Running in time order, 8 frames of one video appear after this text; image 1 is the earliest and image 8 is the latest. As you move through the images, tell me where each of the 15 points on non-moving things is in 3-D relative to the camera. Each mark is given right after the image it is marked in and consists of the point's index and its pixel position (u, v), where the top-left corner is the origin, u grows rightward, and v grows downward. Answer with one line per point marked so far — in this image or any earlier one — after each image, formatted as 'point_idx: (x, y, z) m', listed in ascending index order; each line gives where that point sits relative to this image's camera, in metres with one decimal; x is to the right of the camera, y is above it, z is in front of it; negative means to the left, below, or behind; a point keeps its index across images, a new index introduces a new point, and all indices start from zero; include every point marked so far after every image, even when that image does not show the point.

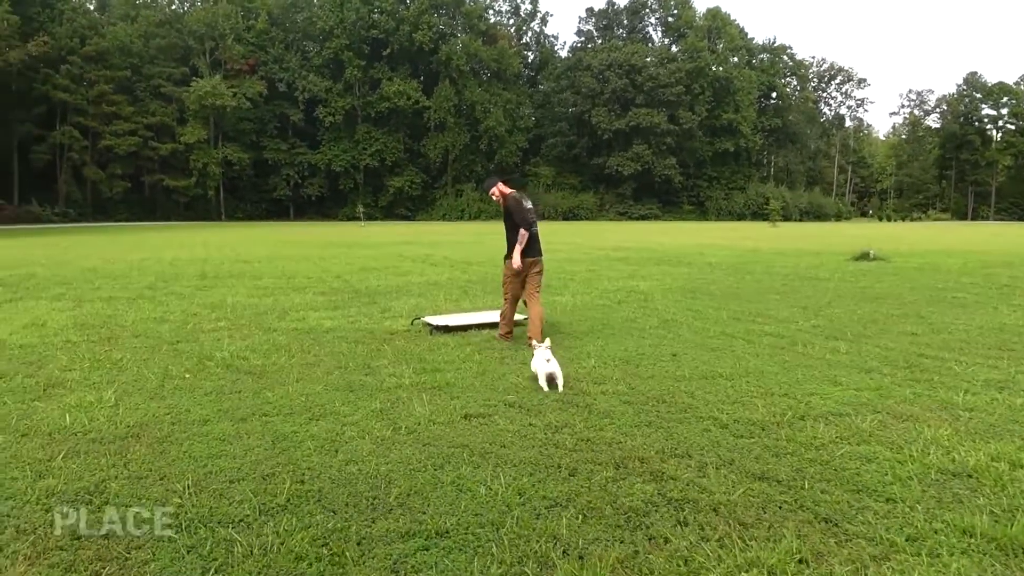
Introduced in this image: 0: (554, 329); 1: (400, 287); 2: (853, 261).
0: (+0.4, -0.4, +8.5) m
1: (-1.6, 0.0, +13.2) m
2: (+6.9, +0.6, +18.7) m
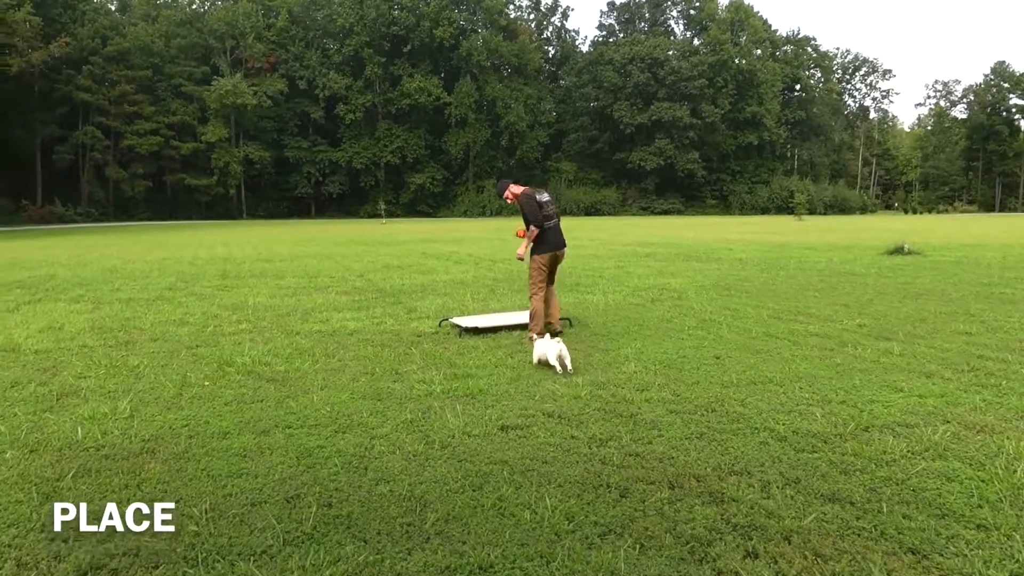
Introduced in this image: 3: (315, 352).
0: (+0.7, -0.4, +8.1) m
1: (-1.3, 0.0, +12.9) m
2: (+7.4, +0.7, +18.2) m
3: (-1.6, -0.5, +7.2) m
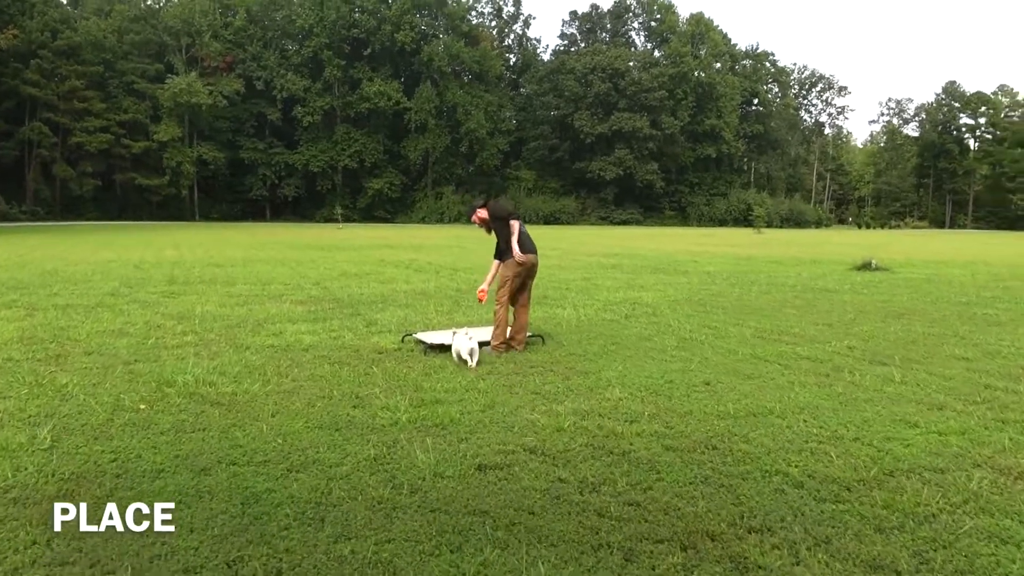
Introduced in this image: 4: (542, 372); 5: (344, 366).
0: (+0.4, -0.5, +7.6) m
1: (-1.7, -0.1, +12.3) m
2: (+6.7, +0.3, +17.9) m
3: (-1.8, -0.6, +6.5) m
4: (+0.3, -0.6, +6.5) m
5: (-1.3, -0.6, +6.8) m
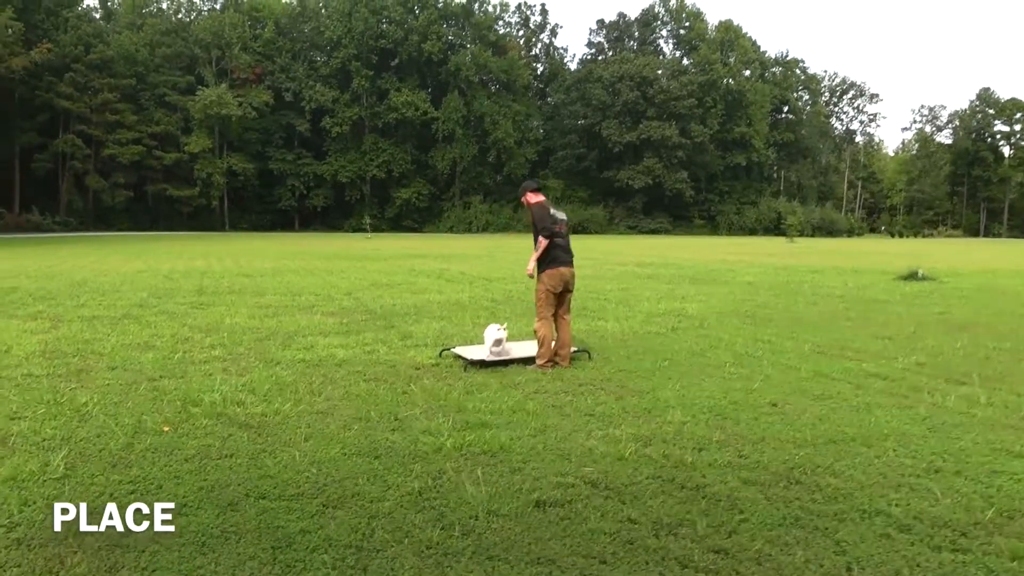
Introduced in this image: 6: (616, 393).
0: (+0.8, -0.6, +7.1) m
1: (-1.2, -0.3, +11.9) m
2: (+7.3, +0.1, +17.3) m
3: (-1.4, -0.7, +6.1) m
4: (+0.6, -0.7, +6.1) m
5: (-0.9, -0.7, +6.4) m
6: (+0.7, -0.7, +6.0) m
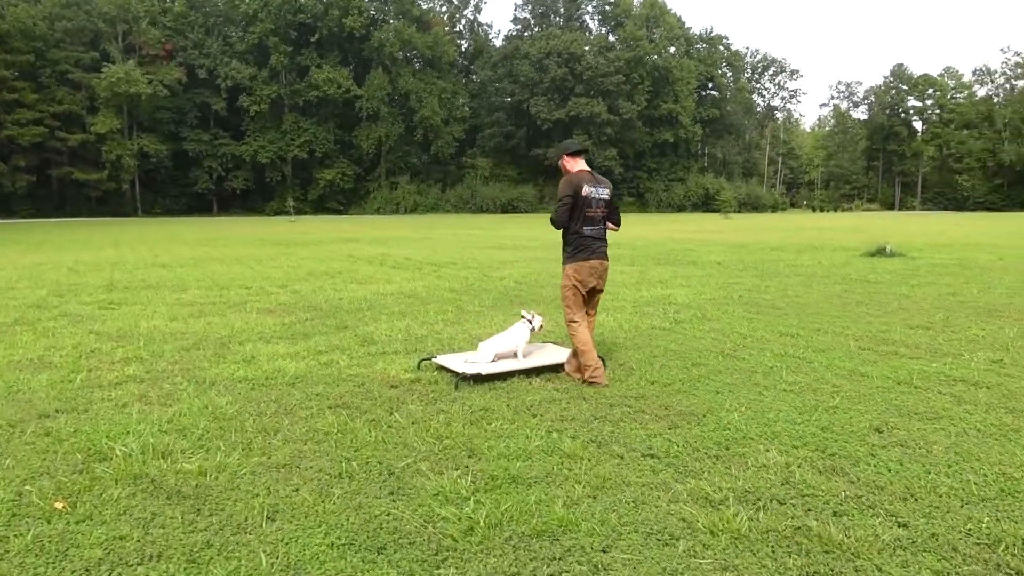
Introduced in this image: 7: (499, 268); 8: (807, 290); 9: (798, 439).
0: (+0.8, -0.6, +5.8) m
1: (-1.6, -0.2, +10.4) m
2: (+6.4, +0.6, +16.4) m
3: (-1.4, -0.7, +4.6) m
4: (+0.7, -0.7, +4.7) m
5: (-0.9, -0.7, +4.9) m
6: (+0.8, -0.7, +4.7) m
7: (-0.2, +0.3, +14.9) m
8: (+3.6, 0.0, +11.0) m
9: (+1.3, -0.7, +4.2) m
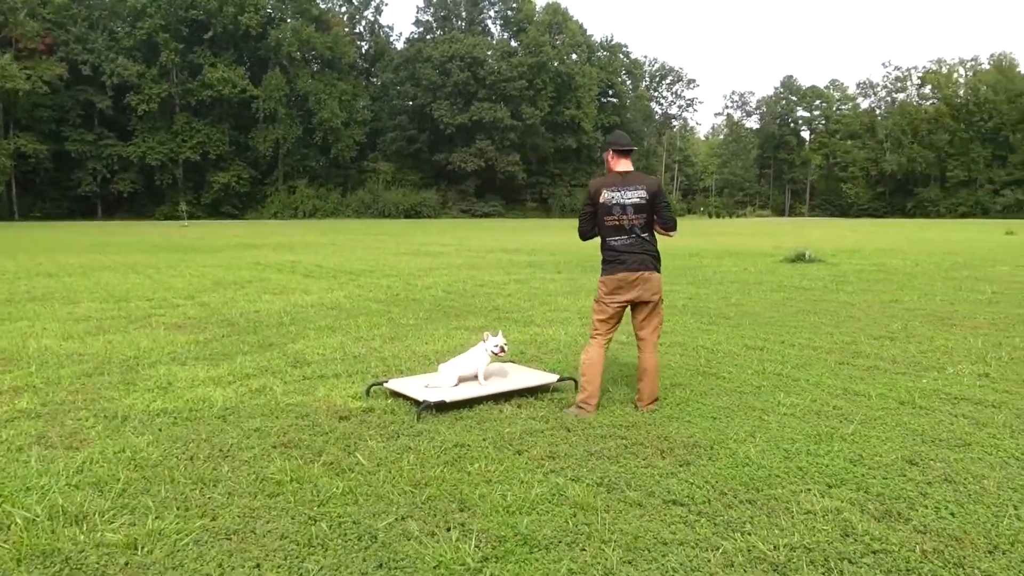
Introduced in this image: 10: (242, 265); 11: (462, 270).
0: (+0.6, -0.6, +5.2) m
1: (-2.3, -0.3, +9.5) m
2: (+5.0, +0.4, +16.4) m
3: (-1.4, -0.8, +3.8) m
4: (+0.6, -0.8, +4.1) m
5: (-1.0, -0.8, +4.1) m
6: (+0.7, -0.8, +4.1) m
7: (-1.4, +0.2, +14.2) m
8: (+2.8, -0.1, +10.7) m
9: (+1.3, -0.8, +3.7) m
10: (-5.0, +0.4, +16.9) m
11: (-0.8, +0.3, +15.3) m
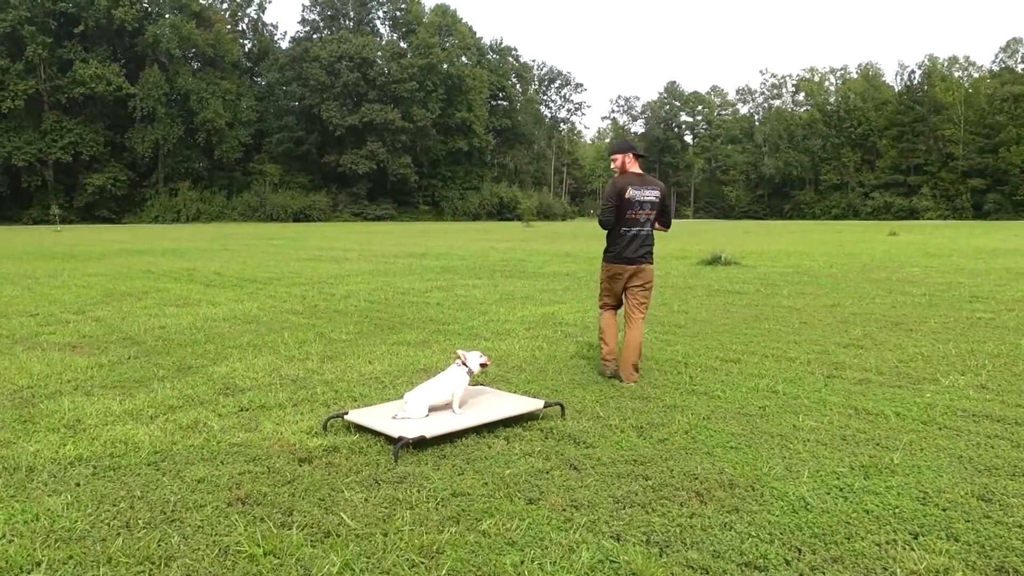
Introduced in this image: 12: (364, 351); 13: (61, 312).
0: (+0.5, -0.7, +4.6) m
1: (-2.9, -0.4, +8.5) m
2: (+3.5, +0.4, +16.3) m
3: (-1.3, -0.9, +3.0) m
4: (+0.6, -0.8, +3.6) m
5: (-0.9, -0.9, +3.4) m
6: (+0.8, -0.8, +3.5) m
7: (-2.6, +0.1, +13.3) m
8: (+2.0, -0.2, +10.3) m
9: (+1.4, -0.8, +3.2) m
10: (-6.5, +0.2, +15.5) m
11: (-2.1, +0.2, +14.4) m
12: (-1.2, -0.5, +7.2) m
13: (-5.0, -0.3, +10.0) m
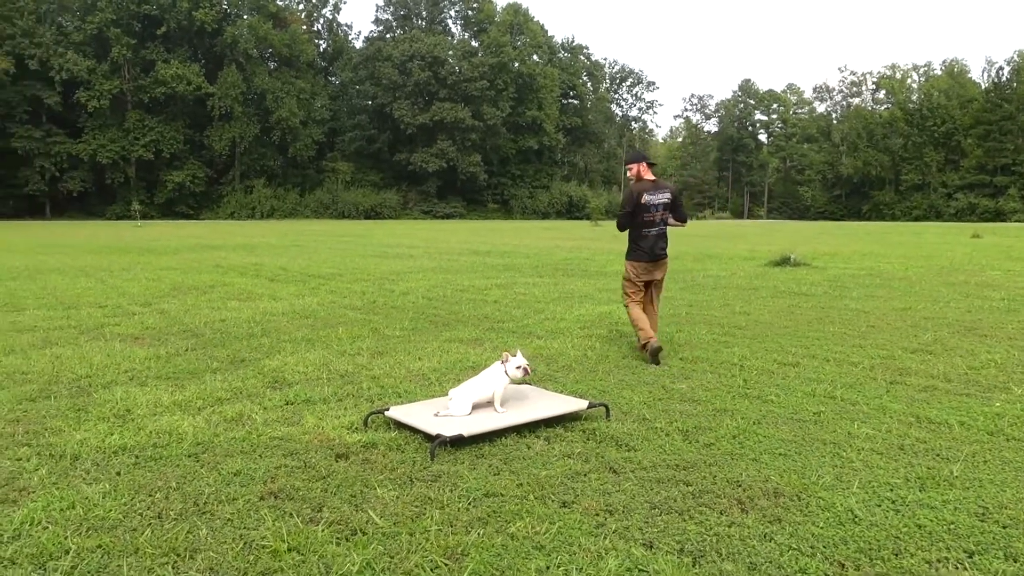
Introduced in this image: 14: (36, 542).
0: (+0.7, -0.7, +4.5) m
1: (-2.4, -0.3, +8.6) m
2: (+4.6, +0.4, +15.9) m
3: (-1.2, -0.9, +3.0) m
4: (+0.8, -0.8, +3.4) m
5: (-0.8, -0.8, +3.3) m
6: (+0.9, -0.8, +3.4) m
7: (-1.7, +0.1, +13.4) m
8: (+2.7, -0.2, +10.0) m
9: (+1.5, -0.8, +3.0) m
10: (-5.4, +0.4, +15.8) m
11: (-1.1, +0.2, +14.4) m
12: (-0.7, -0.5, +7.2) m
13: (-4.4, -0.2, +10.3) m
14: (-1.6, -0.9, +3.1) m
